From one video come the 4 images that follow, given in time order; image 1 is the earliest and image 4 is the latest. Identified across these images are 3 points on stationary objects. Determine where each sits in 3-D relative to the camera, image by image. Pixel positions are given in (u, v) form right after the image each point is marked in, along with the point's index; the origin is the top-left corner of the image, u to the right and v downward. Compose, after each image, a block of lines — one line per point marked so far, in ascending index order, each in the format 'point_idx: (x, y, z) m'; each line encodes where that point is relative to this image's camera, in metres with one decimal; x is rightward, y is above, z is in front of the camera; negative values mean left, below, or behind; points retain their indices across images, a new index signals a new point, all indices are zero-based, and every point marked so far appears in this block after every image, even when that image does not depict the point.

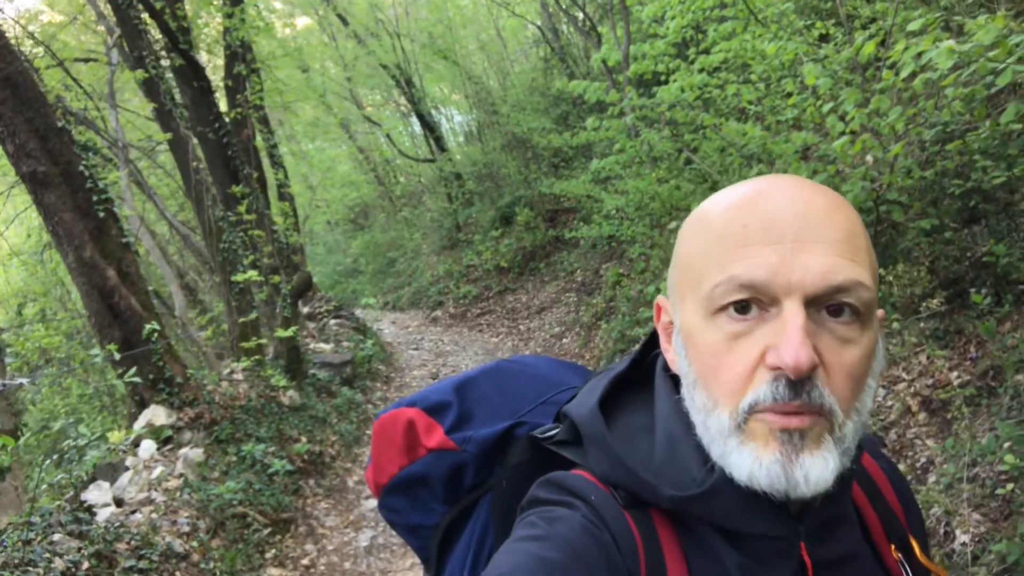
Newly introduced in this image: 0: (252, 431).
0: (-2.1, -1.2, +6.4) m
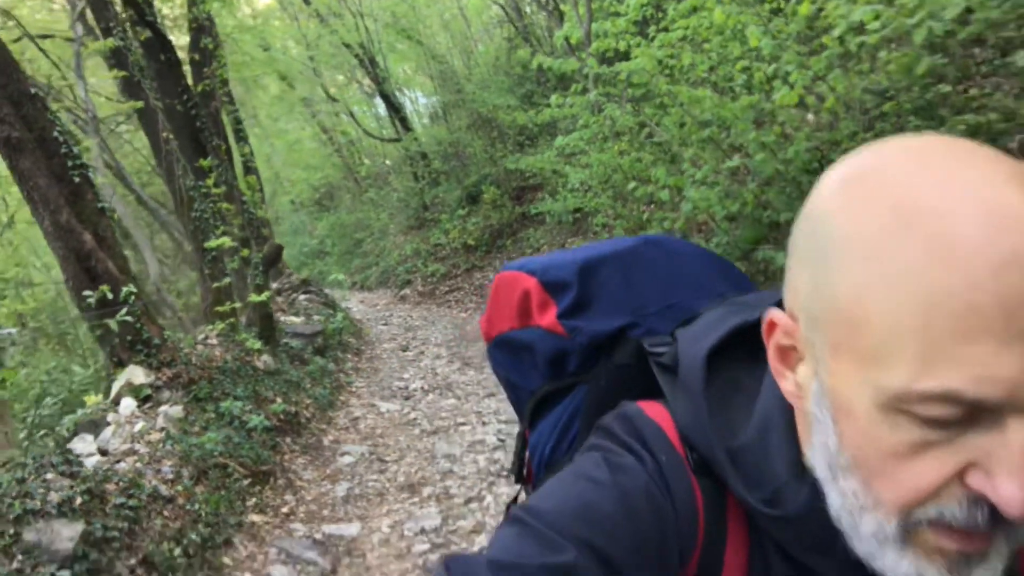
0: (-2.4, -0.9, +6.6) m
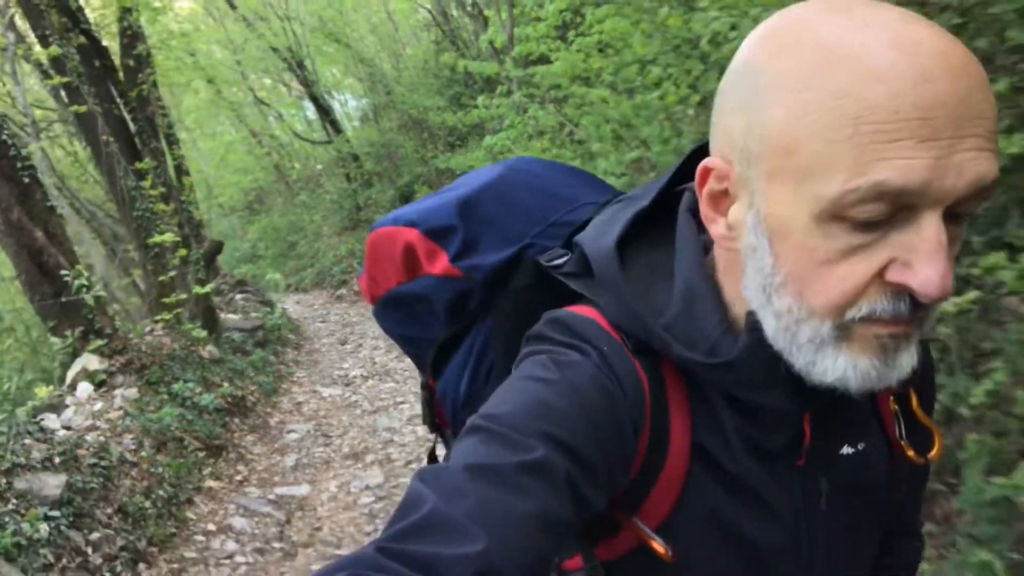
0: (-3.0, -0.8, +7.1) m
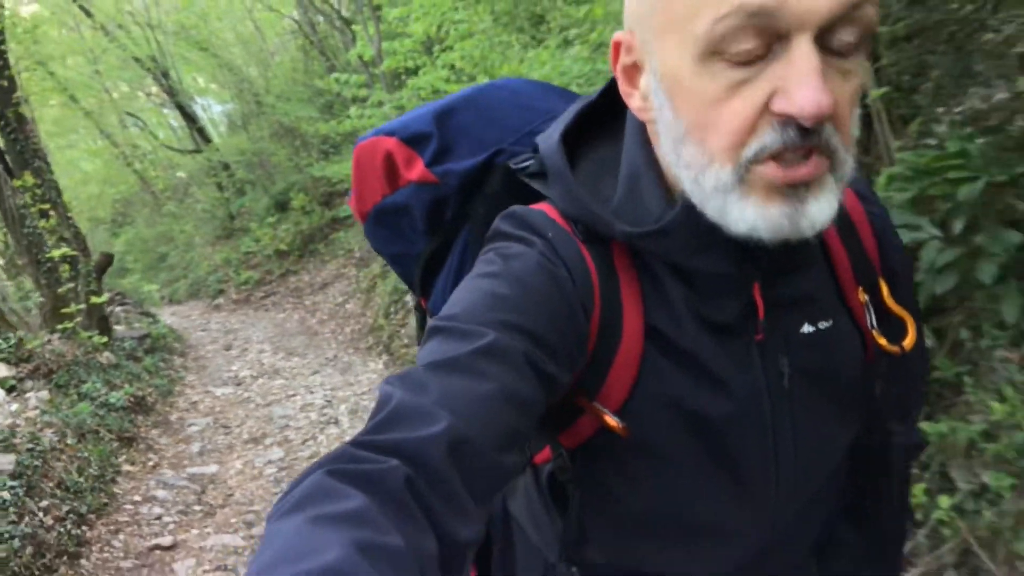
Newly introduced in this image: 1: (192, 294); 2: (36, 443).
0: (-4.2, -0.9, +7.7) m
1: (-7.8, -0.1, +19.3) m
2: (-3.4, -1.1, +5.6) m
